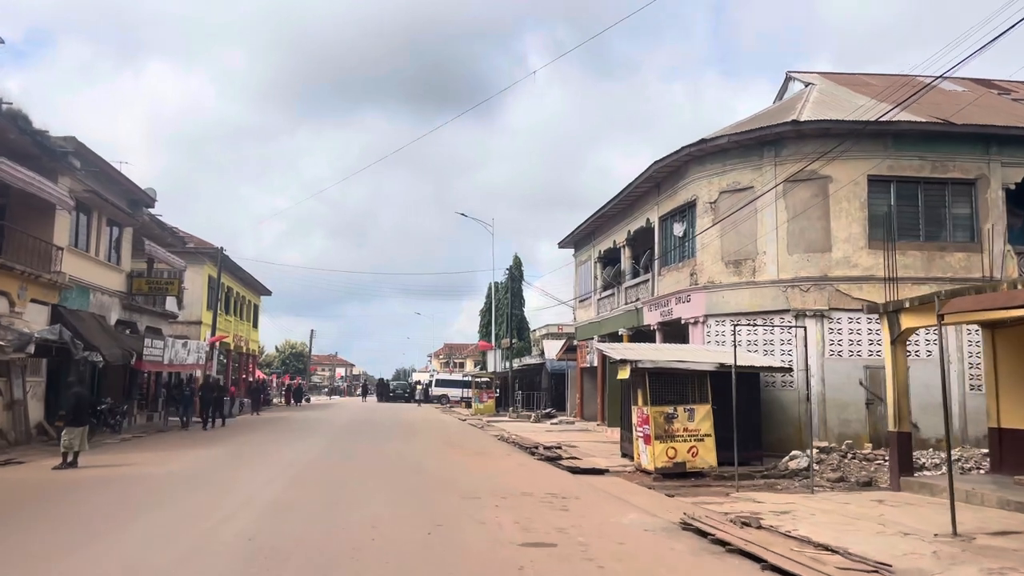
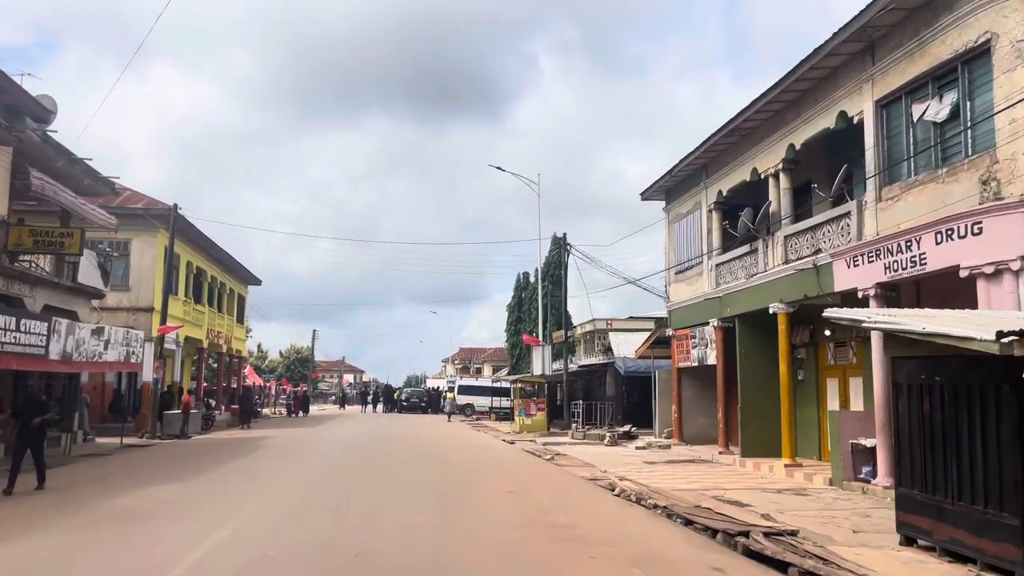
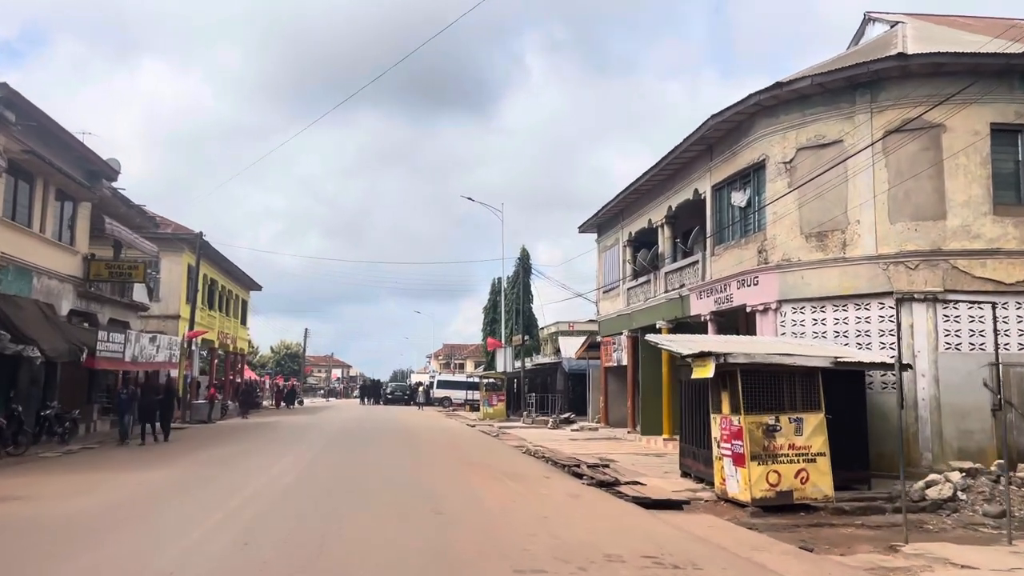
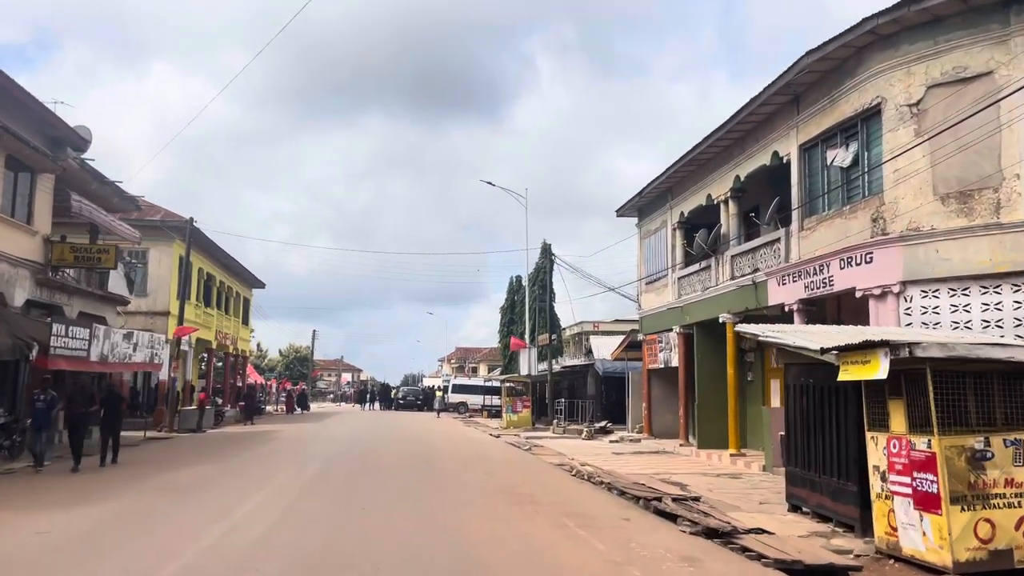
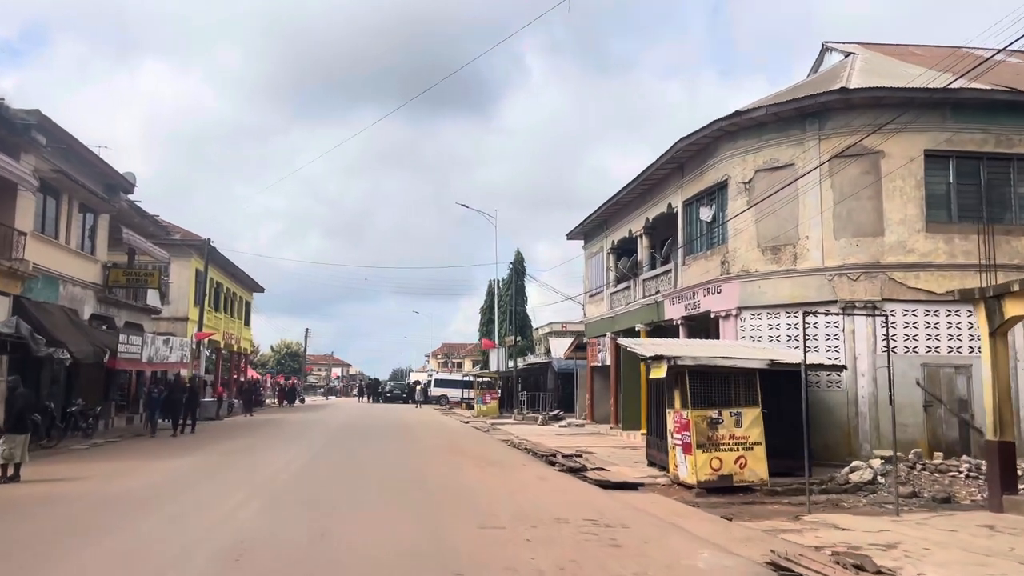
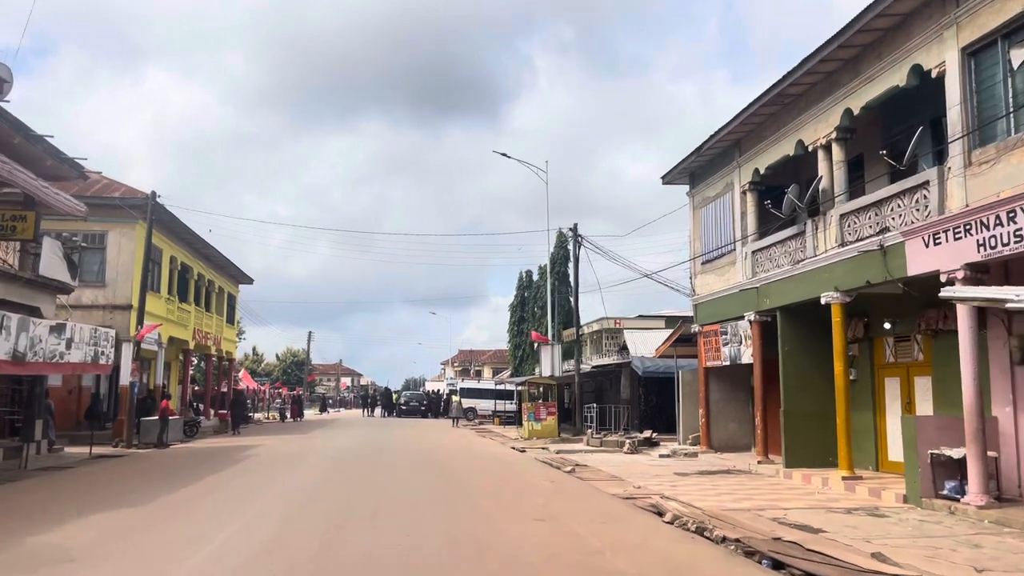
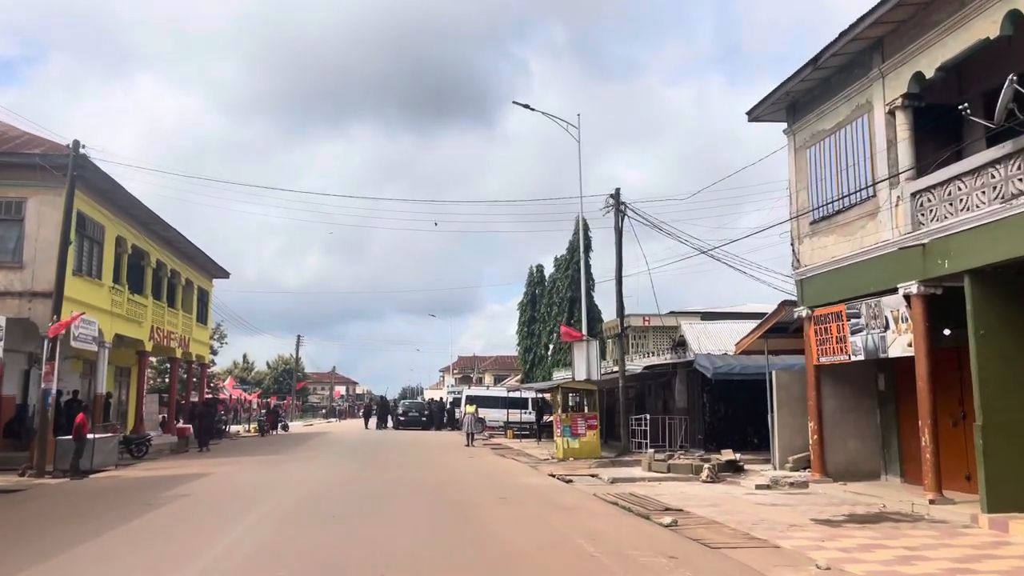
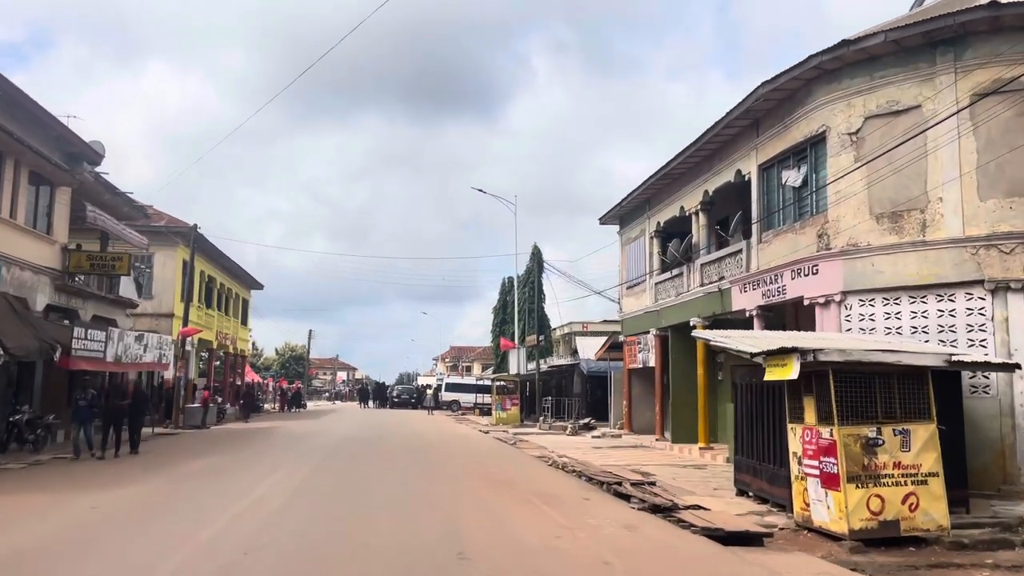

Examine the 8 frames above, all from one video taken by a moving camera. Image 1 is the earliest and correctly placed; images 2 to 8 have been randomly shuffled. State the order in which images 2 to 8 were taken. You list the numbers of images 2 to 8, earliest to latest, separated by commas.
5, 3, 8, 4, 2, 6, 7
